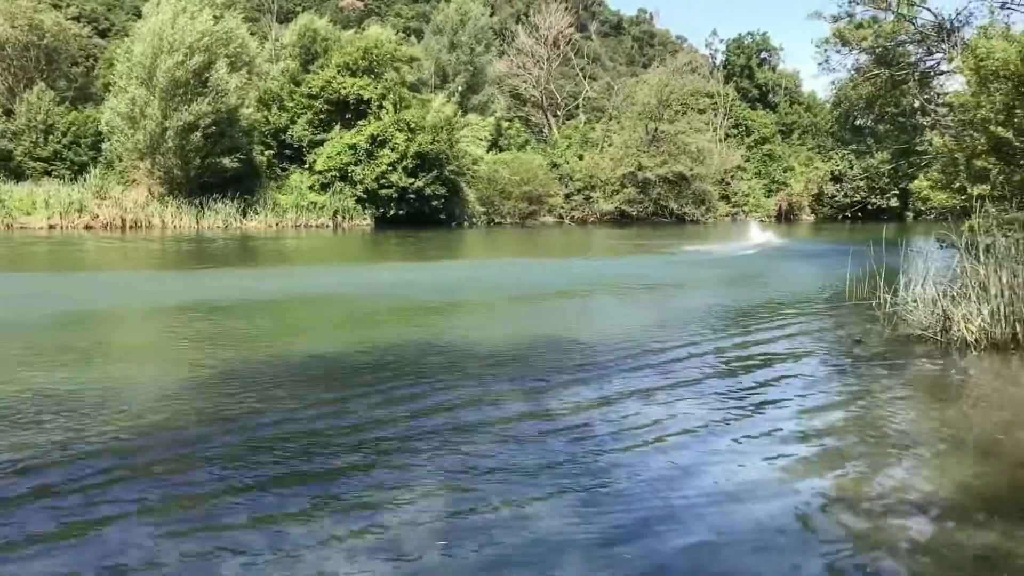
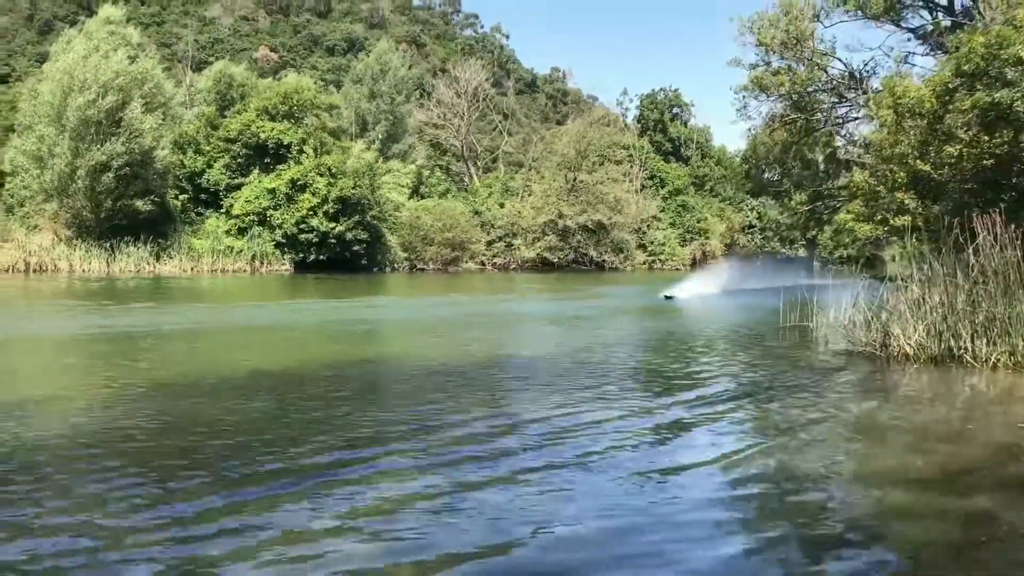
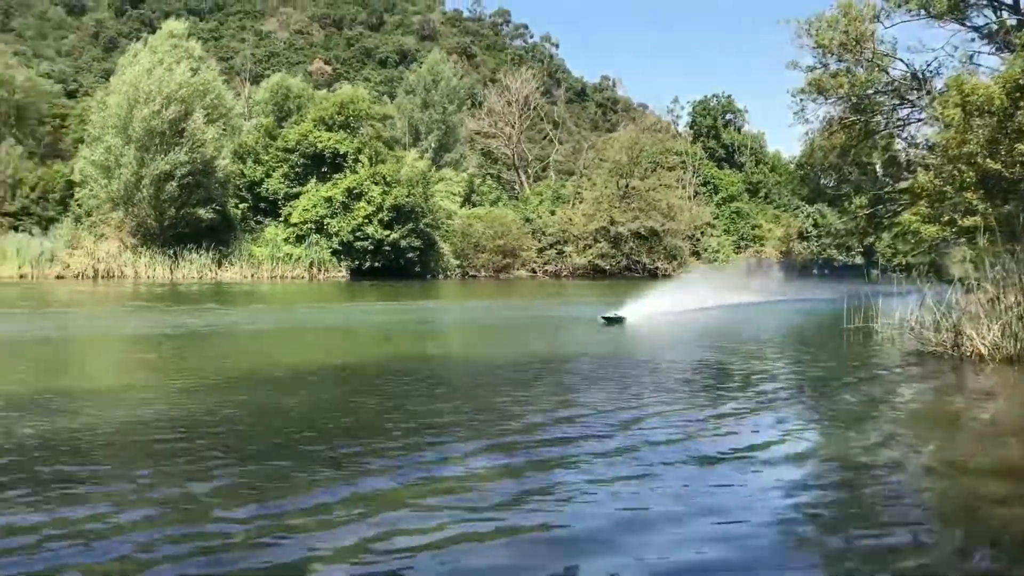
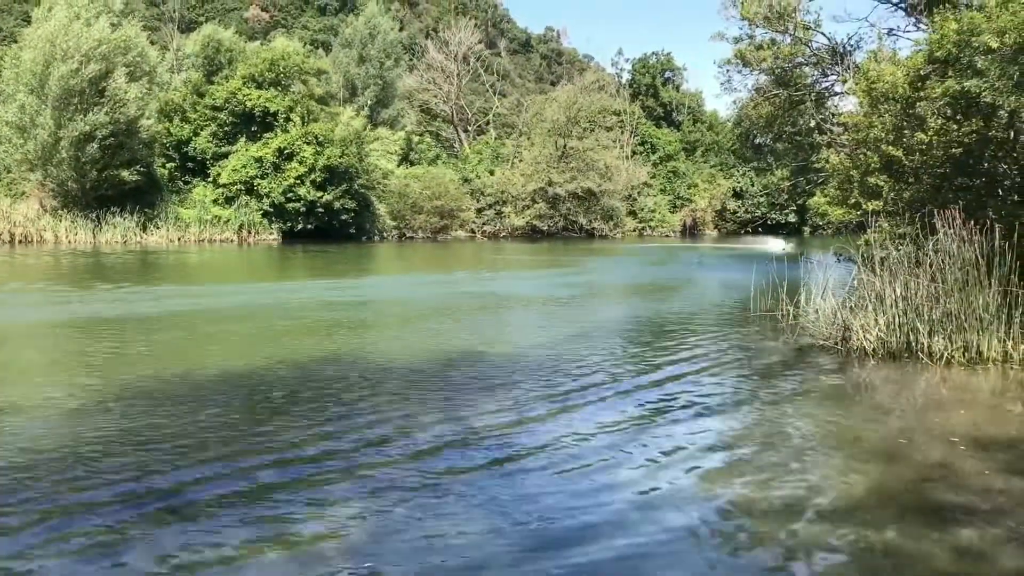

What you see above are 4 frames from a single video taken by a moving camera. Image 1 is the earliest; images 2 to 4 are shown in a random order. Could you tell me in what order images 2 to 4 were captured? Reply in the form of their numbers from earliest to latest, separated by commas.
4, 2, 3
